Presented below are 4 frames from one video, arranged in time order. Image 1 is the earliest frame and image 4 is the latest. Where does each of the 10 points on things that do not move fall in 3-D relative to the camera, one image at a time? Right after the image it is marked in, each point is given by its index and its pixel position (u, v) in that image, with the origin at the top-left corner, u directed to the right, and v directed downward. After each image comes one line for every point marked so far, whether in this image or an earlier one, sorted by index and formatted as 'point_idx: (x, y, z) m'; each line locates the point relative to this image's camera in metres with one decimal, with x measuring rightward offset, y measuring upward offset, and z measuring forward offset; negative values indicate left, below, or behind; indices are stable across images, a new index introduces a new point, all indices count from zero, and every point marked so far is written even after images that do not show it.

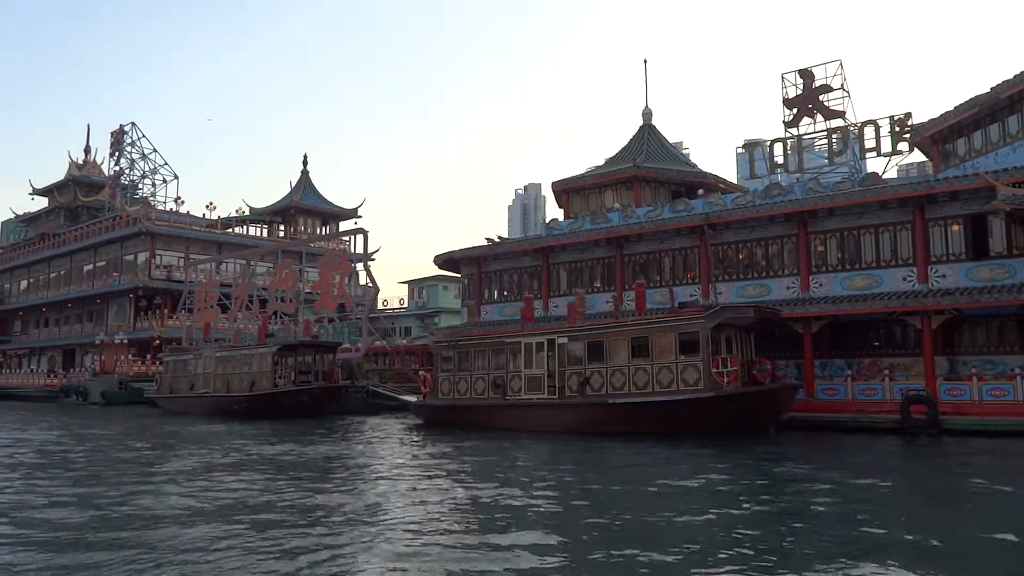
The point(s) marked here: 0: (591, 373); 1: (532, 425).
0: (+1.8, -2.0, +18.1) m
1: (+0.5, -3.2, +18.7) m
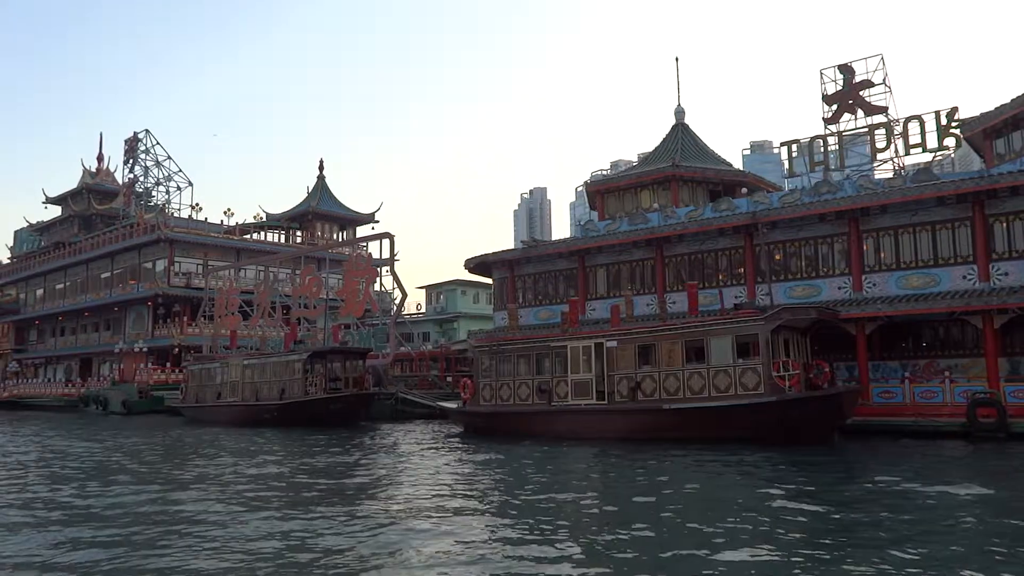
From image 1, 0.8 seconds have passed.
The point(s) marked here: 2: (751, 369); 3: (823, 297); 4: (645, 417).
0: (+2.9, -2.0, +17.6) m
1: (+1.6, -3.3, +18.2) m
2: (+4.9, -1.7, +16.1) m
3: (+7.7, -0.2, +19.7) m
4: (+2.9, -2.8, +17.1) m
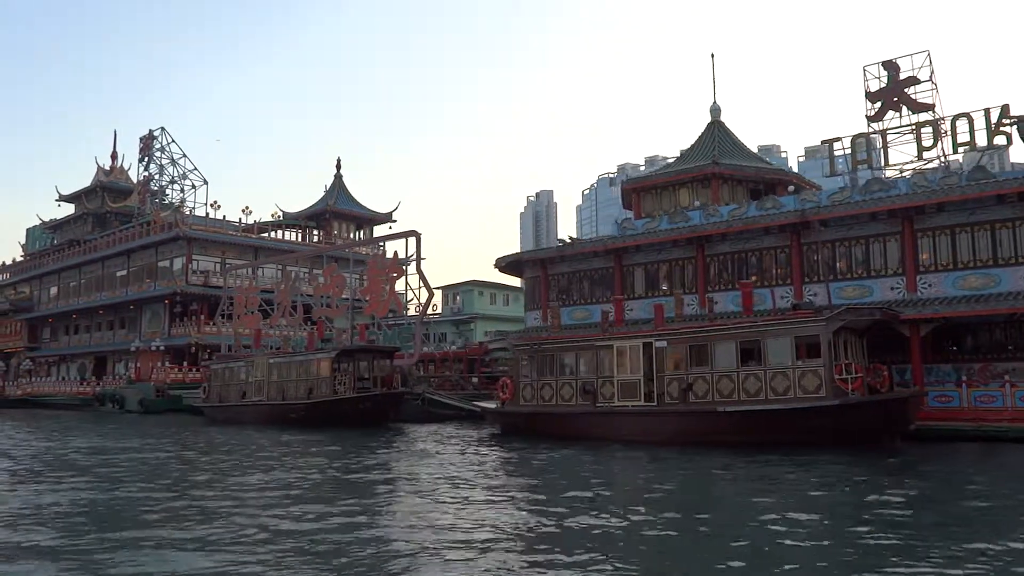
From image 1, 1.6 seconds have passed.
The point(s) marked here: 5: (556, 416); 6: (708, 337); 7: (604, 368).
0: (+3.9, -2.0, +17.0) m
1: (+2.6, -3.3, +17.6) m
2: (+5.9, -1.6, +15.6) m
3: (+8.7, -0.2, +19.1) m
4: (+3.9, -2.7, +16.5) m
5: (+1.1, -3.0, +18.8) m
6: (+4.2, -1.1, +17.0) m
7: (+2.1, -1.8, +18.4) m
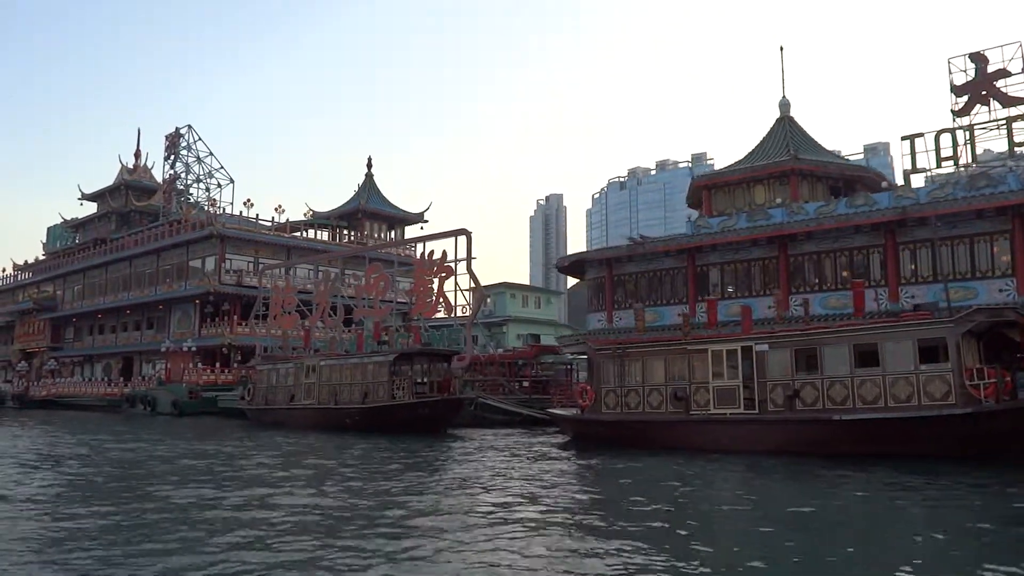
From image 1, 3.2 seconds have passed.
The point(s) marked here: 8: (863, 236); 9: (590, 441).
0: (+5.8, -2.0, +15.9) m
1: (+4.5, -3.3, +16.5) m
2: (+7.8, -1.6, +14.5) m
3: (+10.7, -0.3, +18.0) m
4: (+5.8, -2.7, +15.4) m
5: (+2.9, -3.0, +17.7) m
6: (+6.1, -1.1, +15.9) m
7: (+4.0, -1.8, +17.3) m
8: (+8.8, +1.3, +19.7) m
9: (+1.9, -3.7, +19.2) m
